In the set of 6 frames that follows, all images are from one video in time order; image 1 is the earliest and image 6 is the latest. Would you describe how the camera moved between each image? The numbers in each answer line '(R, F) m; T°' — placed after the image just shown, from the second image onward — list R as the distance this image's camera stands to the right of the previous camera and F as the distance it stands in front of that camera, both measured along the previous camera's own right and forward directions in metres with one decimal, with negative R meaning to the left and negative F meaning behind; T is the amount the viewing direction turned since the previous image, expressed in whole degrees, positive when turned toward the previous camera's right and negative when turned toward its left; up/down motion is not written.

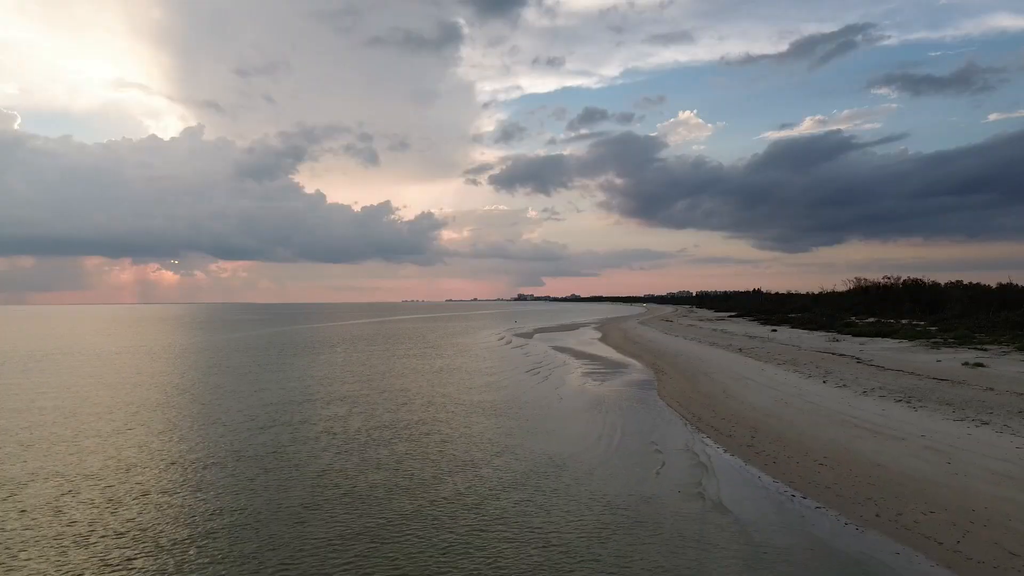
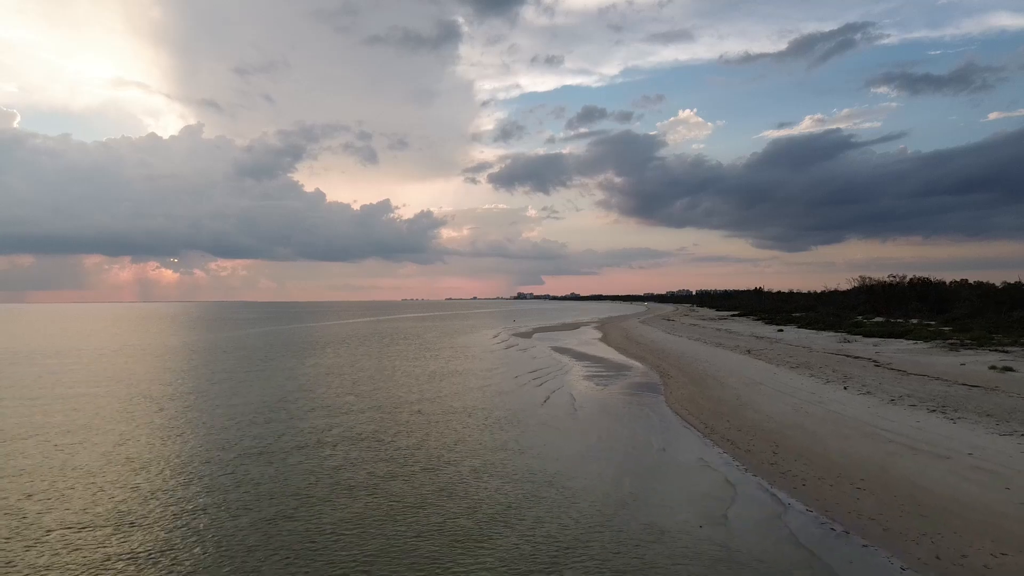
(0.0, +0.9) m; 0°
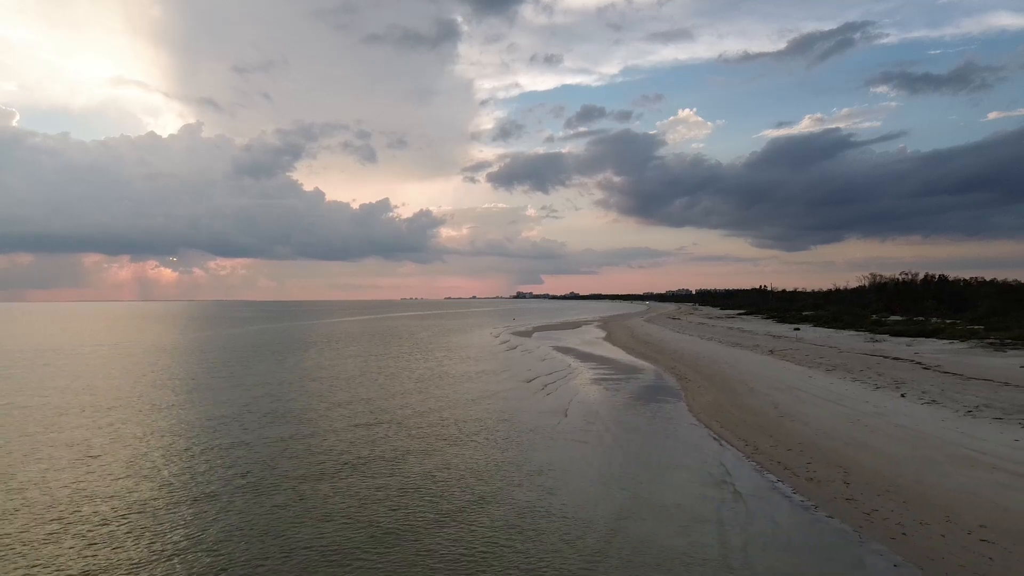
(-0.2, +1.9) m; 0°
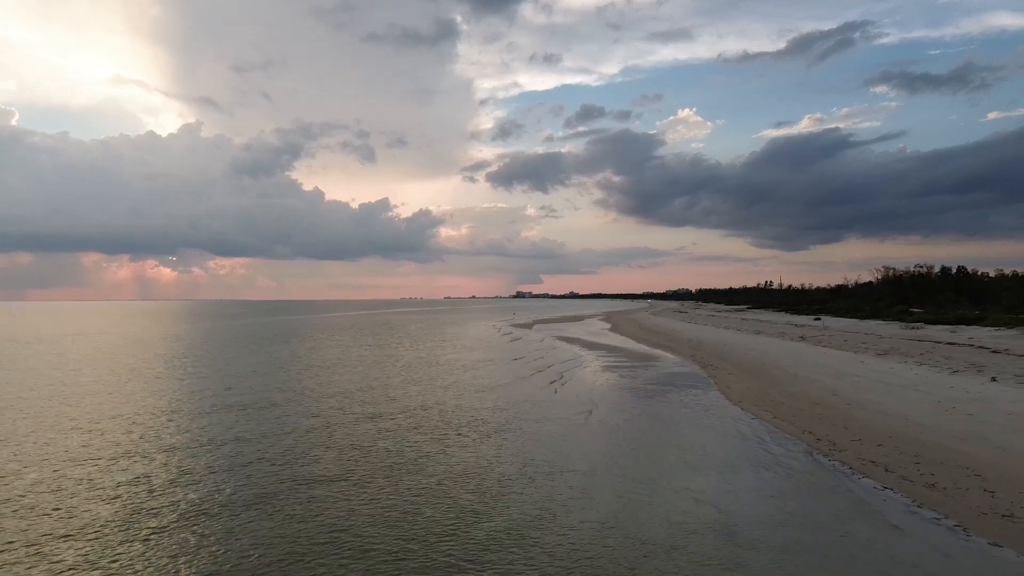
(-0.4, +1.7) m; 0°
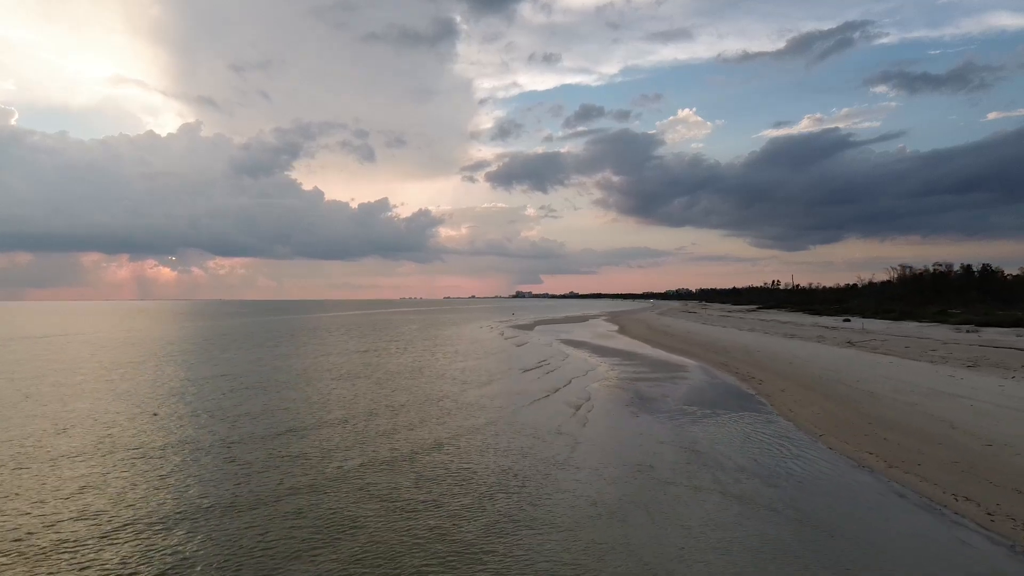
(-0.4, +2.0) m; 0°
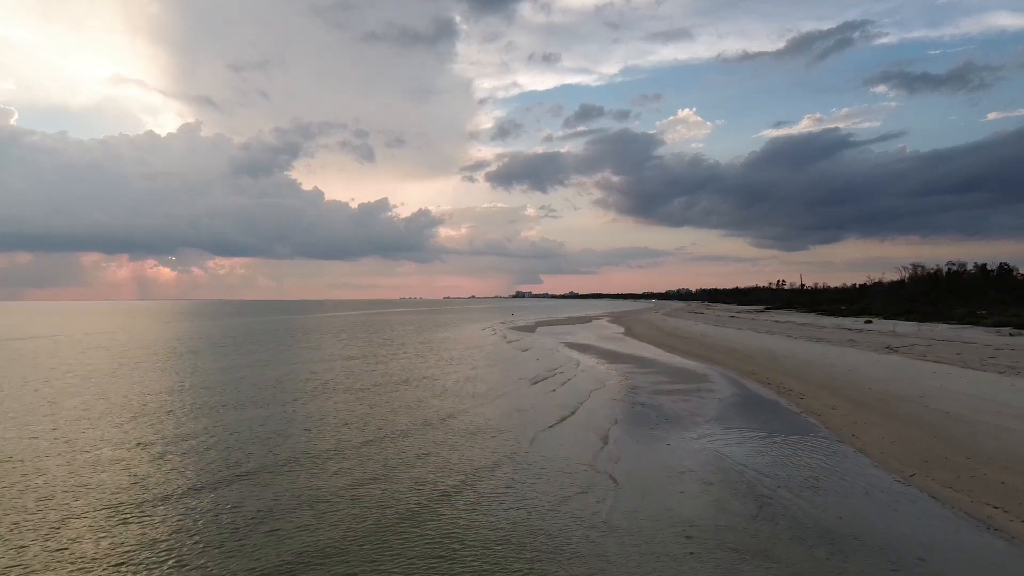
(-0.2, +1.5) m; 0°
